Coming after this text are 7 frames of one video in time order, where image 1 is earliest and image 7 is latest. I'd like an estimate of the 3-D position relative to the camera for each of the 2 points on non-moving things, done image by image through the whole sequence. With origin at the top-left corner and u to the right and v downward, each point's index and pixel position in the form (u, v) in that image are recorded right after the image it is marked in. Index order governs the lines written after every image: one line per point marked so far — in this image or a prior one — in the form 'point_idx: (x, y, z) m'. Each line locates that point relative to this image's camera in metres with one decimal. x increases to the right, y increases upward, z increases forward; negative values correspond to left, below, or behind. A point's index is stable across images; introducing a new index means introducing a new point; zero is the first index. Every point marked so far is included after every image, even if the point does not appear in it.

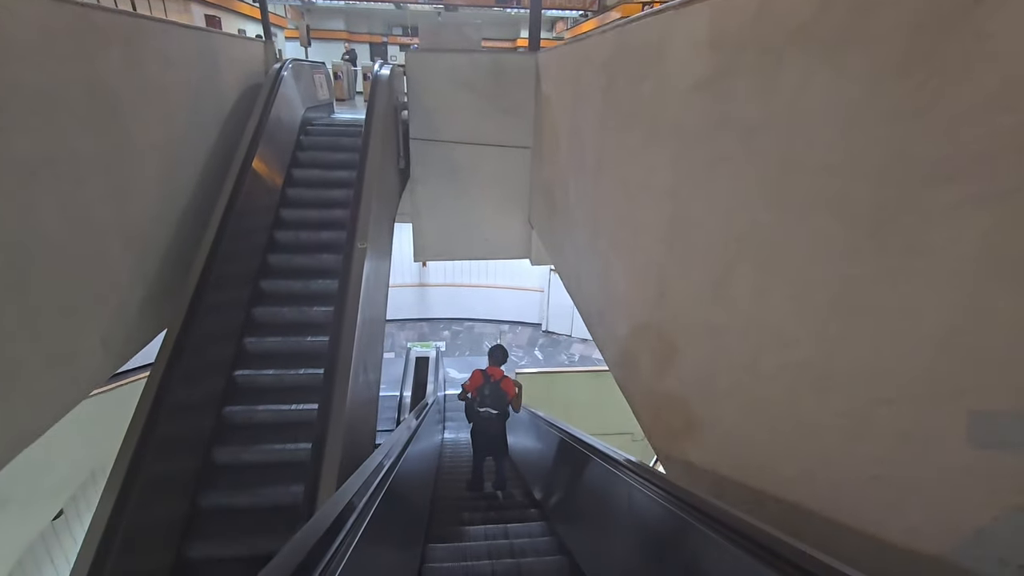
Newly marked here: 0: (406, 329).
0: (-1.9, -0.7, +9.1) m
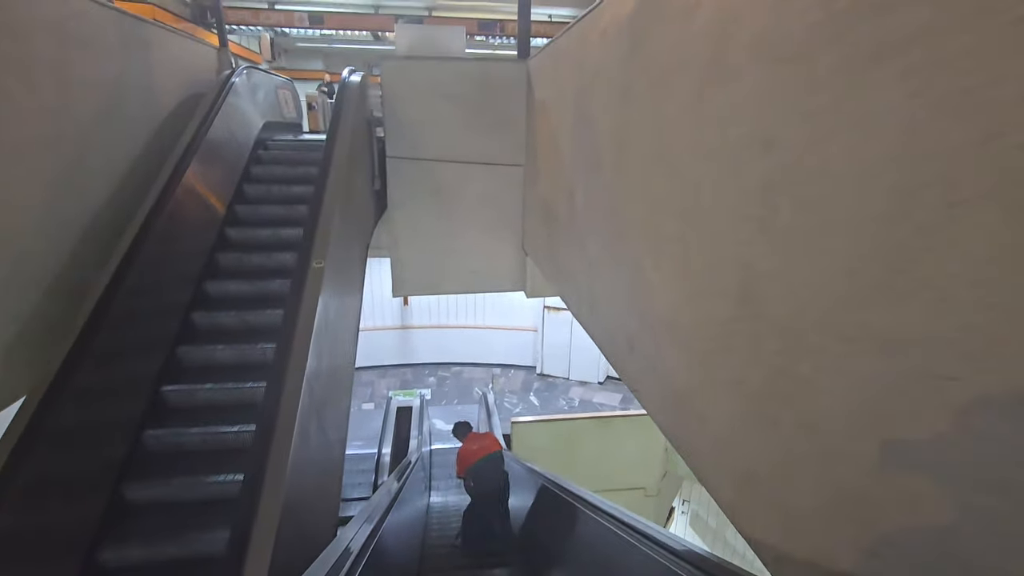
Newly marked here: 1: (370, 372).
0: (-2.0, -1.4, +8.3) m
1: (-2.3, -1.4, +8.4) m
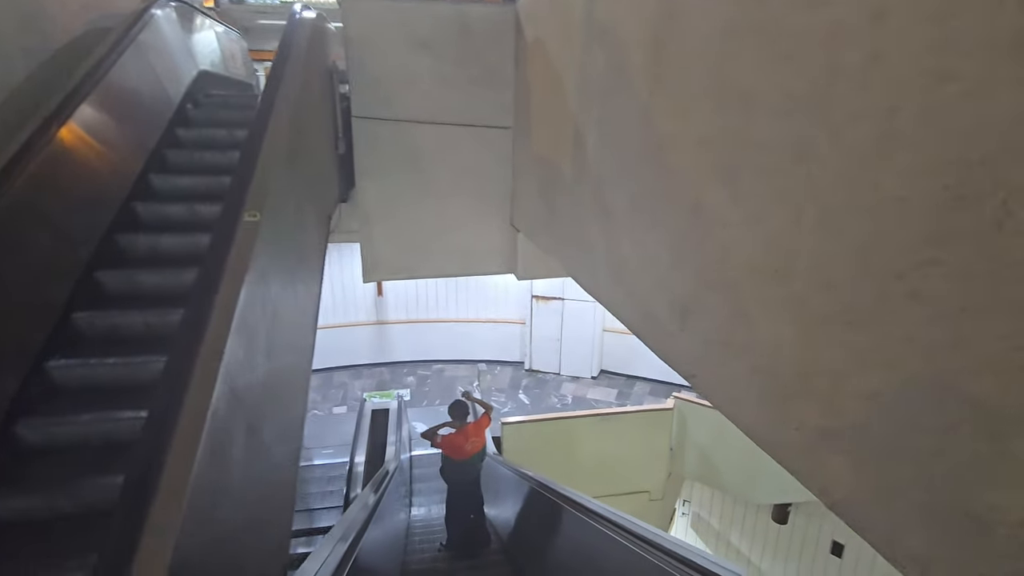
0: (-2.2, -1.3, +7.6) m
1: (-2.5, -1.3, +7.7) m
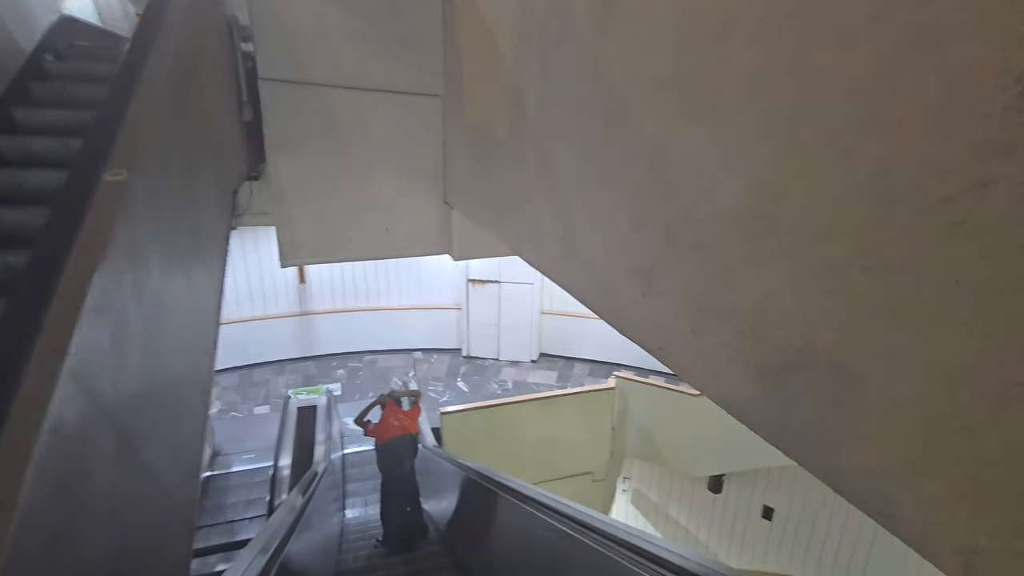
0: (-3.1, -1.2, +7.1) m
1: (-3.4, -1.1, +7.1) m
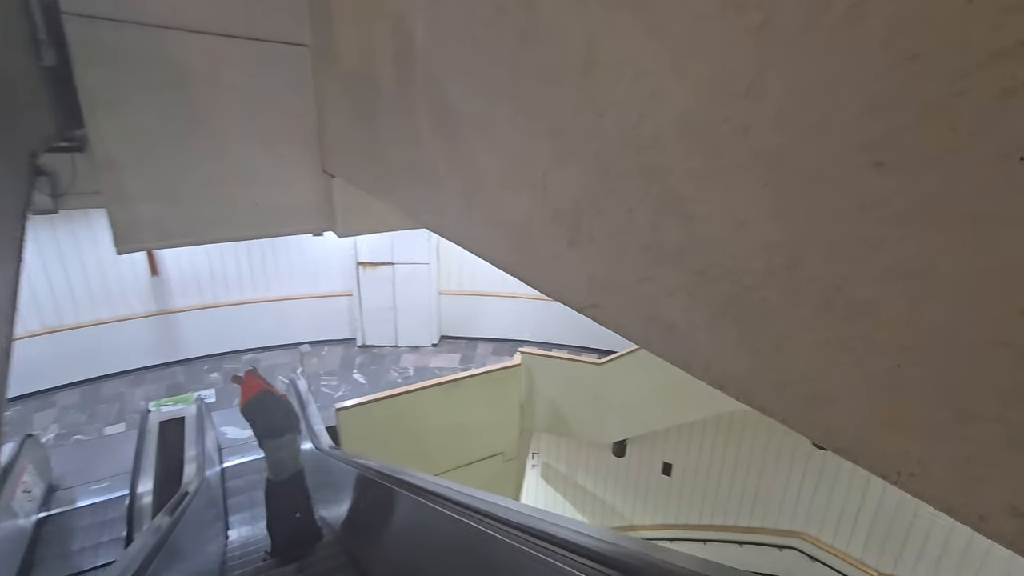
0: (-4.3, -1.1, +6.1) m
1: (-4.6, -1.1, +6.1) m
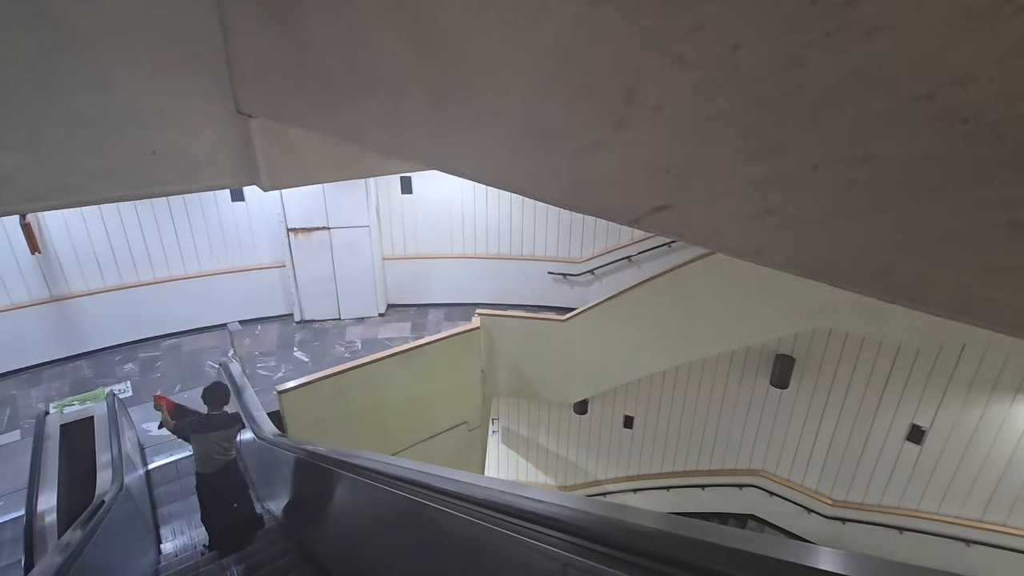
0: (-4.8, -1.0, +5.2) m
1: (-5.1, -1.0, +5.2) m
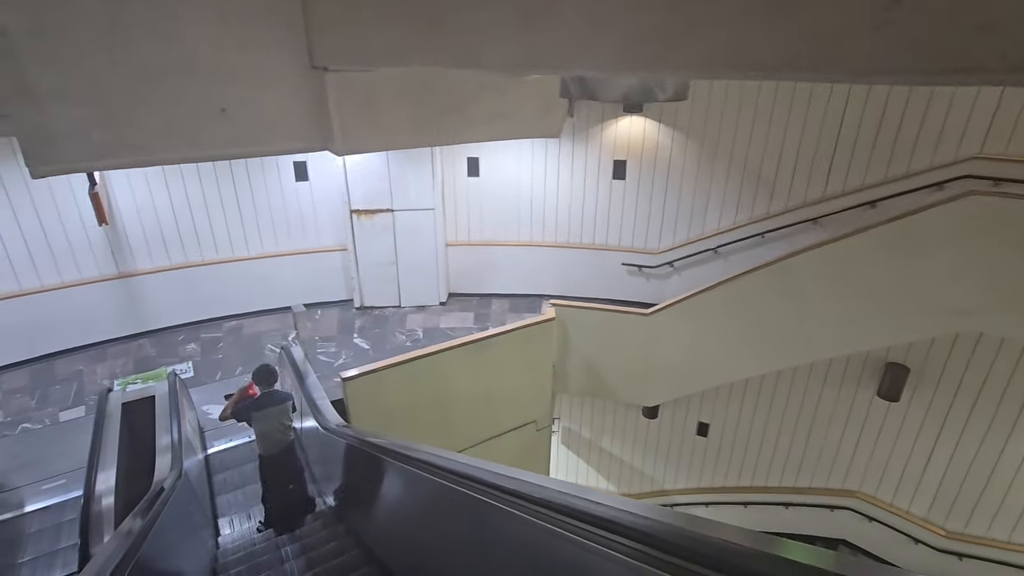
0: (-4.1, -0.7, +5.2) m
1: (-4.4, -0.7, +5.2) m
